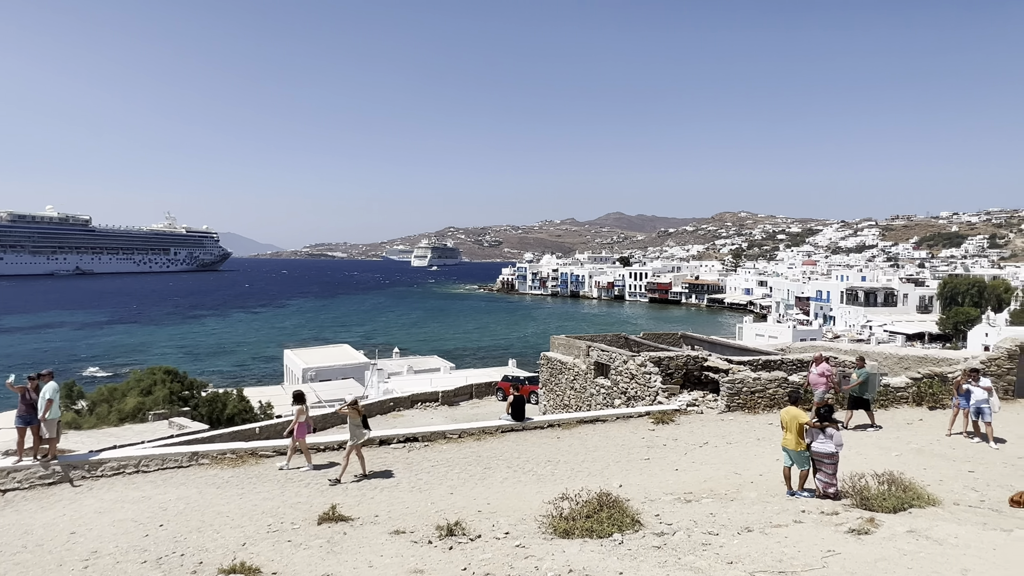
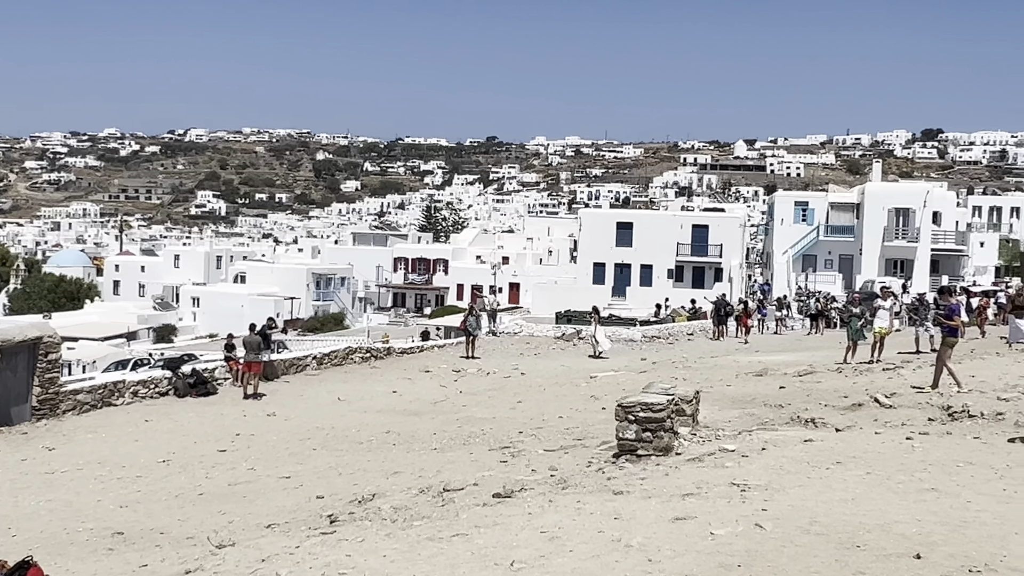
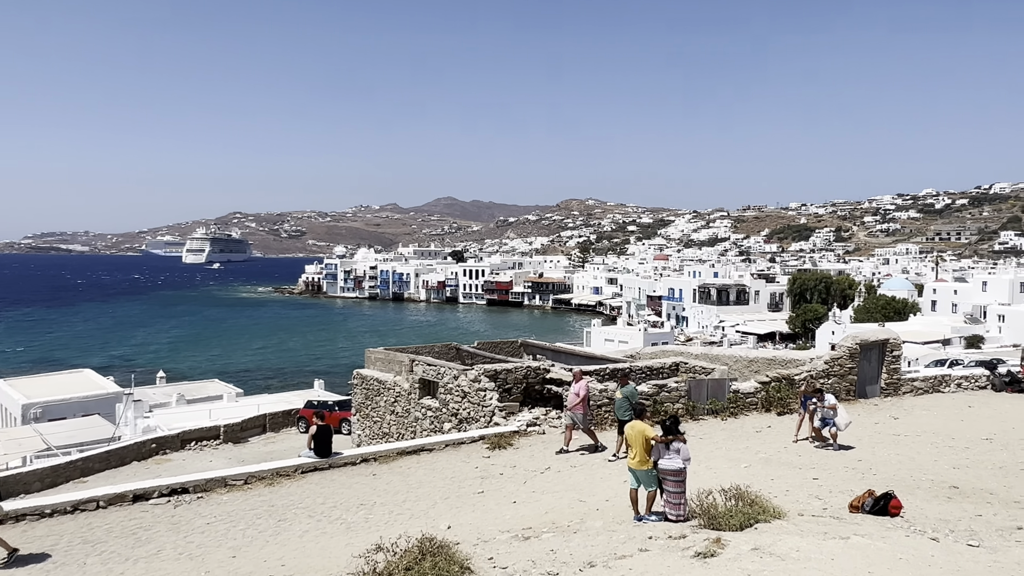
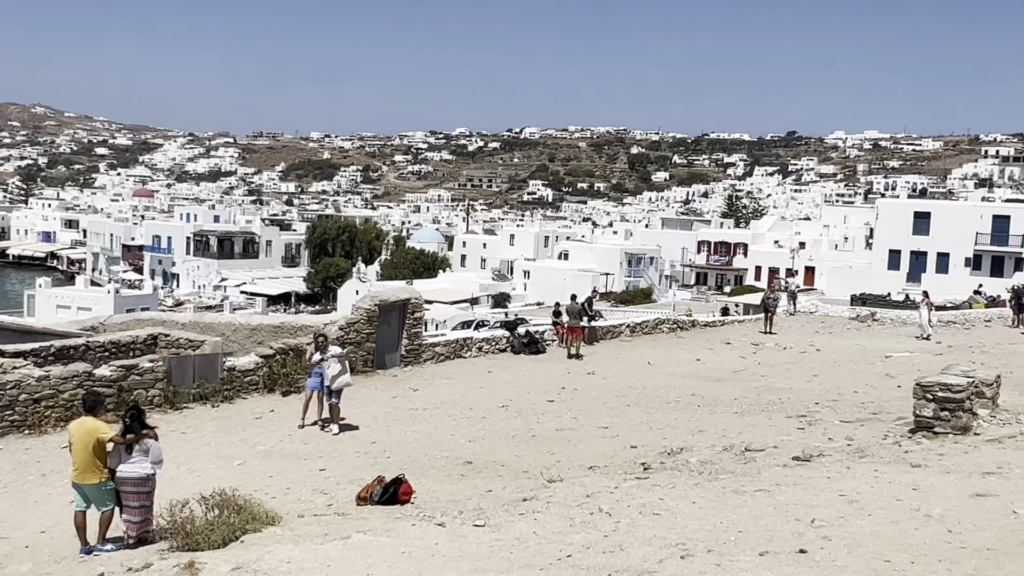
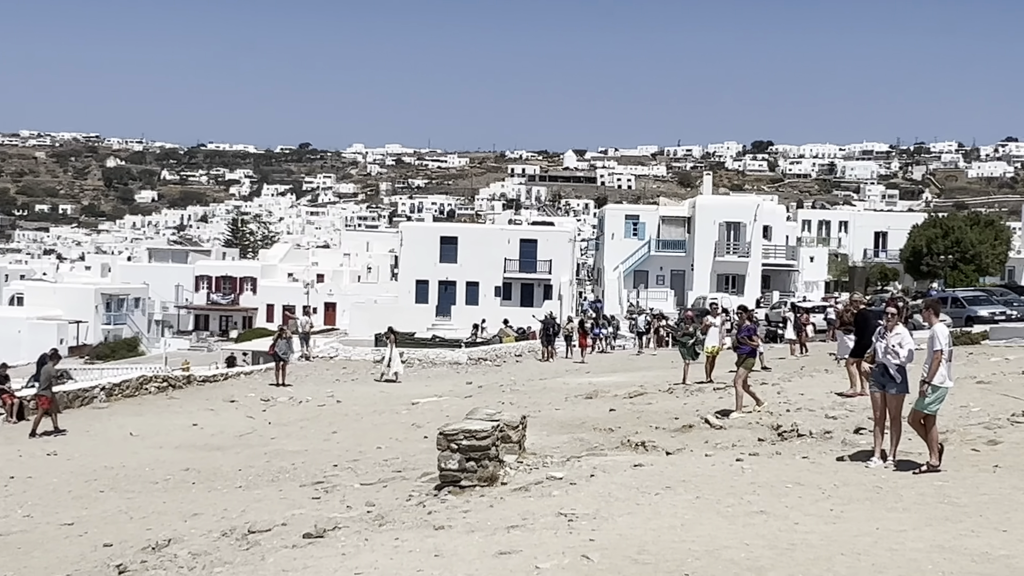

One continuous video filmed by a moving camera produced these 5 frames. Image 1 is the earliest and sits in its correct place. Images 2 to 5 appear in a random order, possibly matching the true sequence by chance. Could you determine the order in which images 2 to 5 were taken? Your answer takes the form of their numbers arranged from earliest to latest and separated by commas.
3, 4, 2, 5
